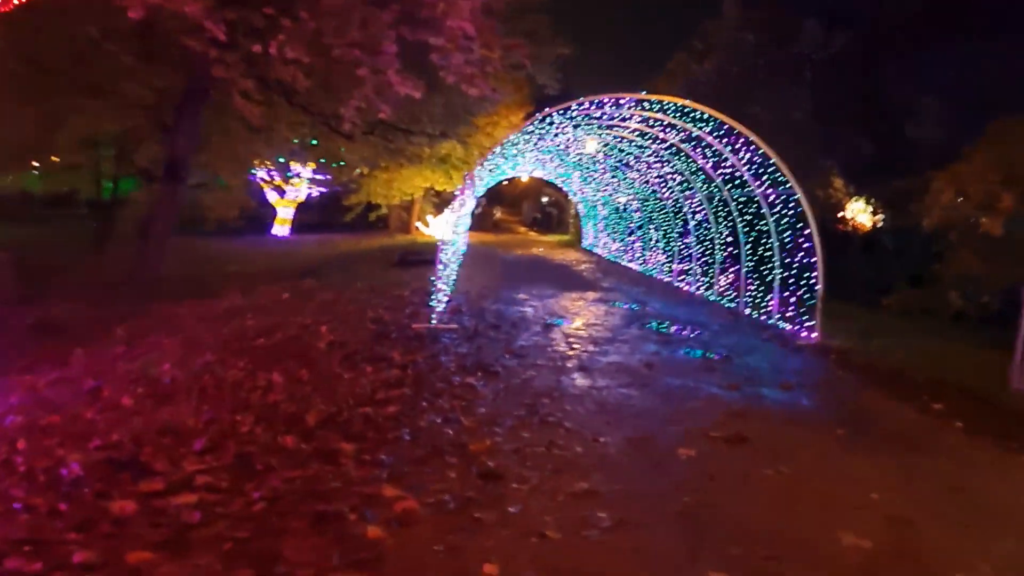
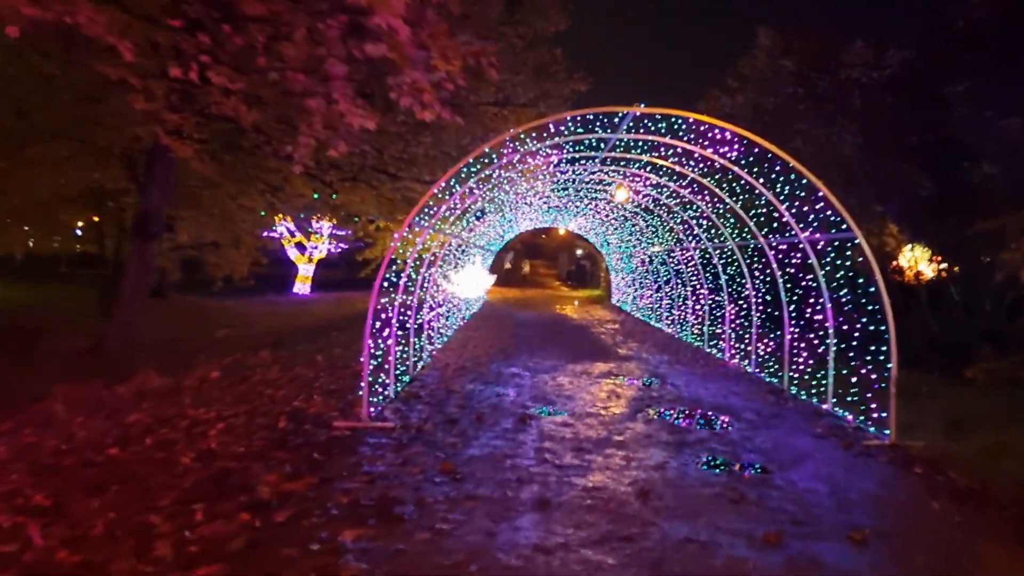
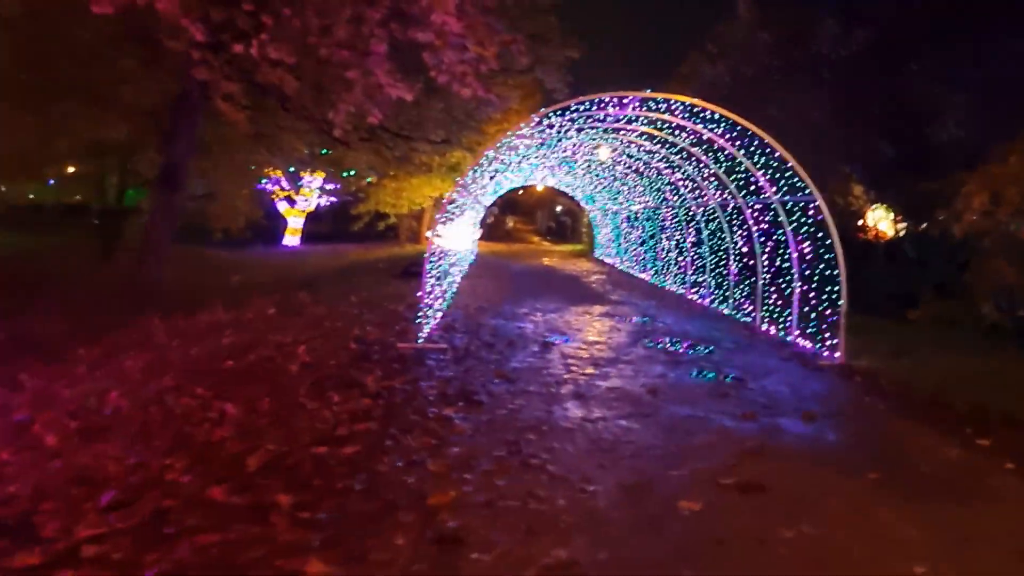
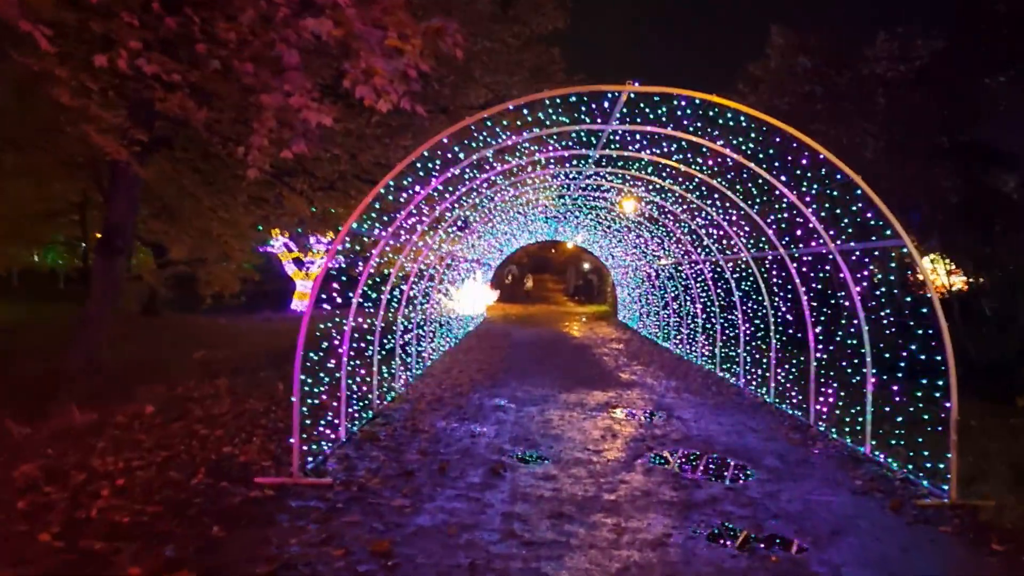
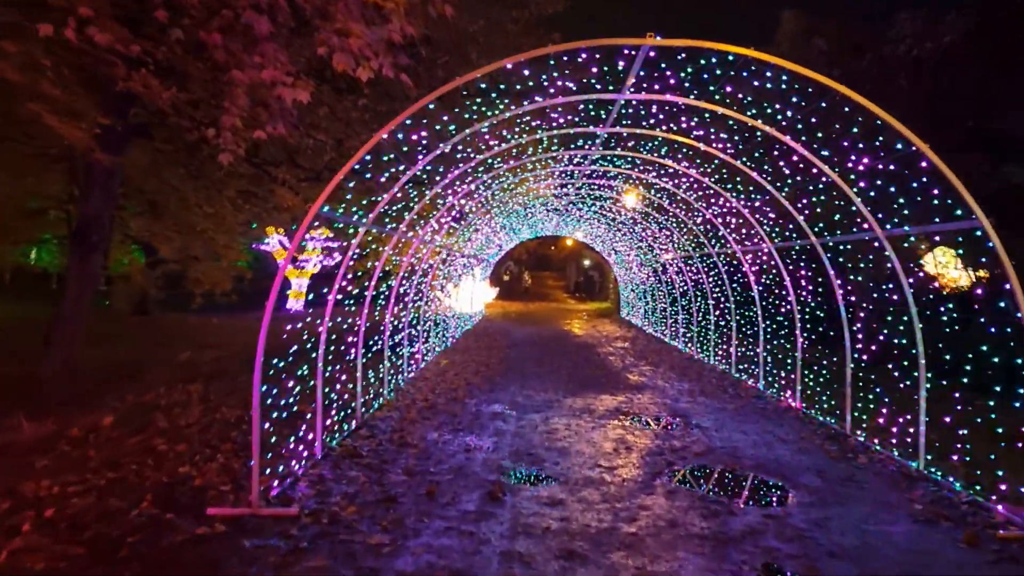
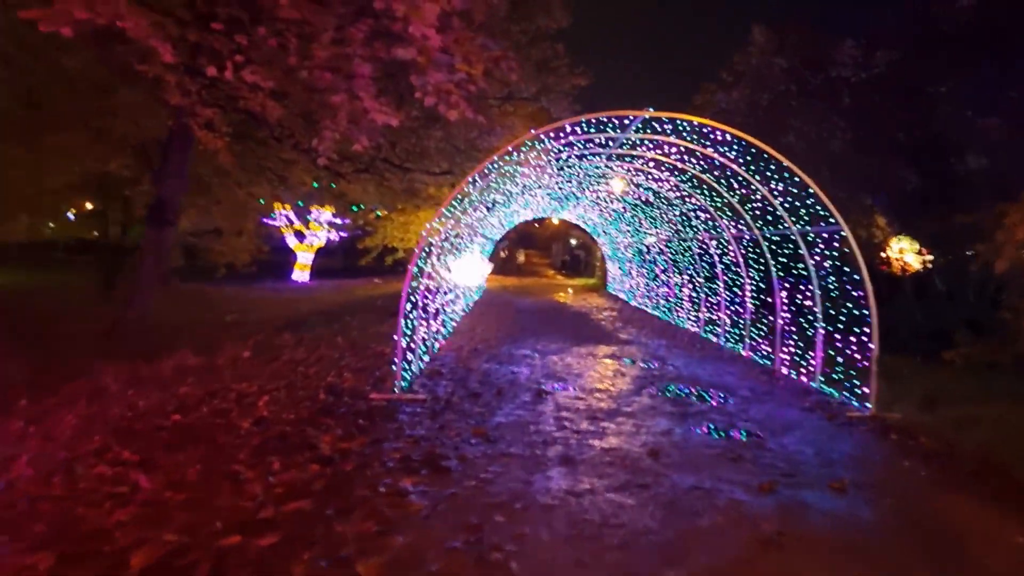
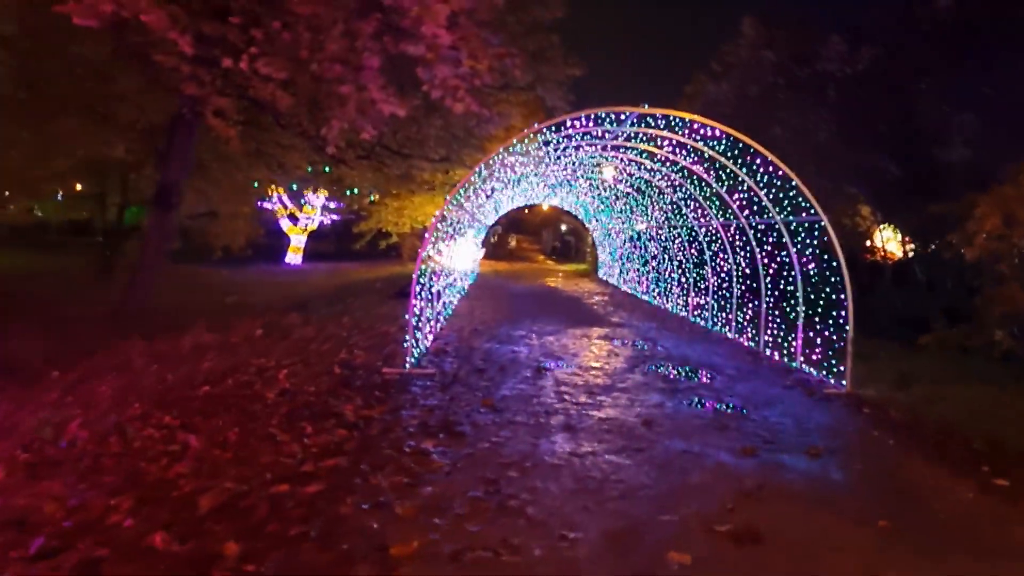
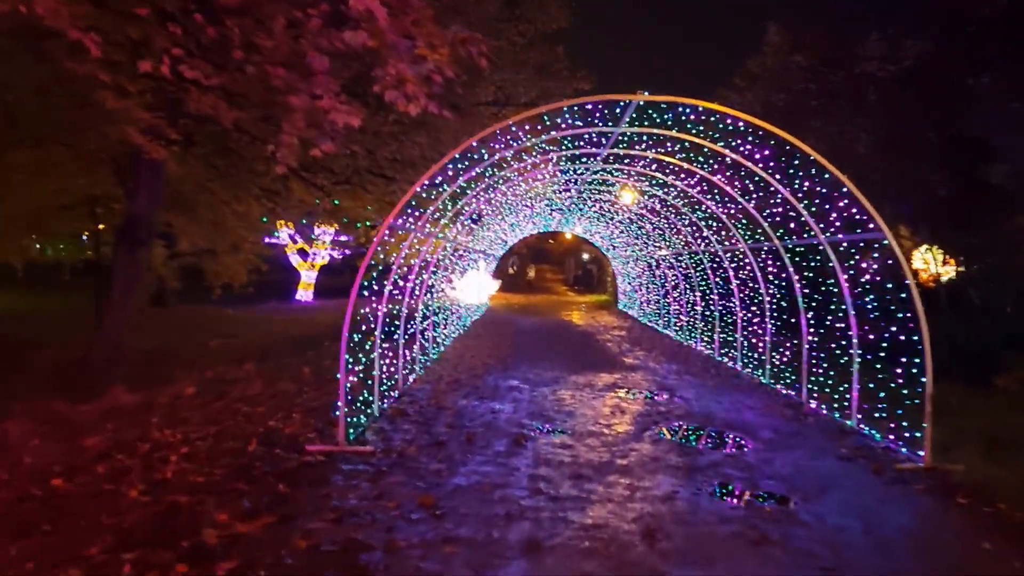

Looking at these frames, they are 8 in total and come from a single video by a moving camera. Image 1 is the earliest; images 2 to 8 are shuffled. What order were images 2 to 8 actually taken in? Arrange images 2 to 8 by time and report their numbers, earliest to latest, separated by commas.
3, 7, 6, 2, 8, 4, 5
